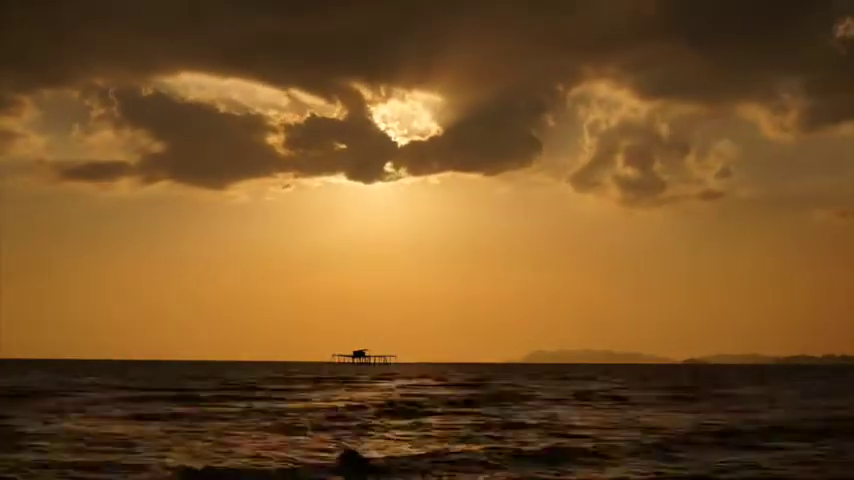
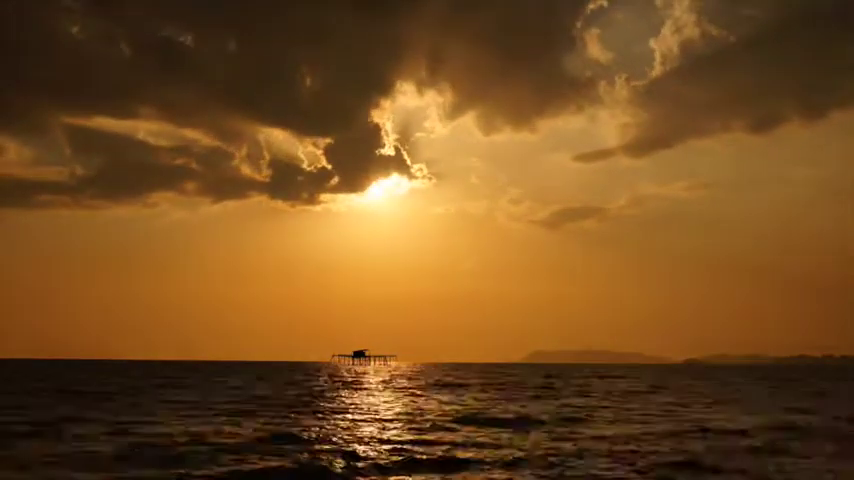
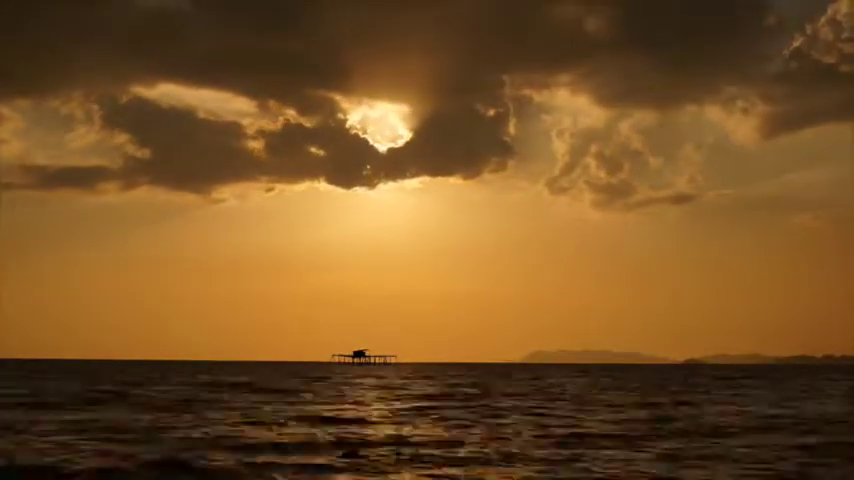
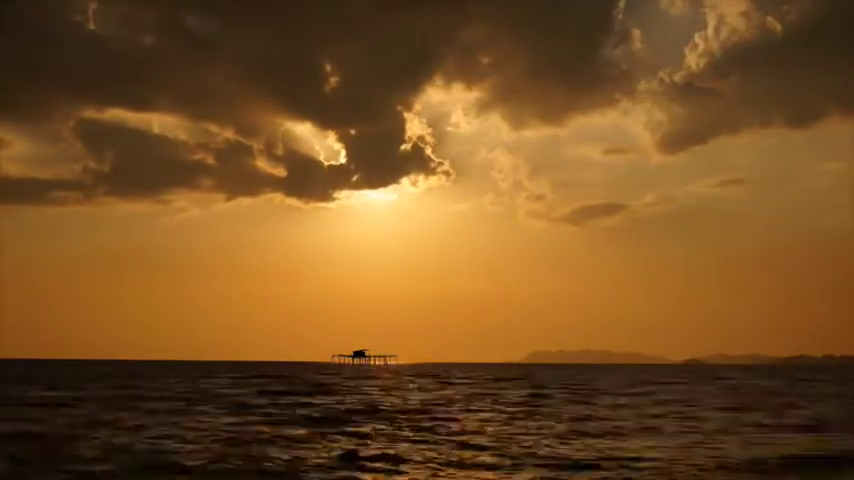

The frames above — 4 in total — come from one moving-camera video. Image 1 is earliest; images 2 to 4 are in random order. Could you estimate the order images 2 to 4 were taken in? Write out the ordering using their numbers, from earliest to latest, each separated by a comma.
3, 4, 2
